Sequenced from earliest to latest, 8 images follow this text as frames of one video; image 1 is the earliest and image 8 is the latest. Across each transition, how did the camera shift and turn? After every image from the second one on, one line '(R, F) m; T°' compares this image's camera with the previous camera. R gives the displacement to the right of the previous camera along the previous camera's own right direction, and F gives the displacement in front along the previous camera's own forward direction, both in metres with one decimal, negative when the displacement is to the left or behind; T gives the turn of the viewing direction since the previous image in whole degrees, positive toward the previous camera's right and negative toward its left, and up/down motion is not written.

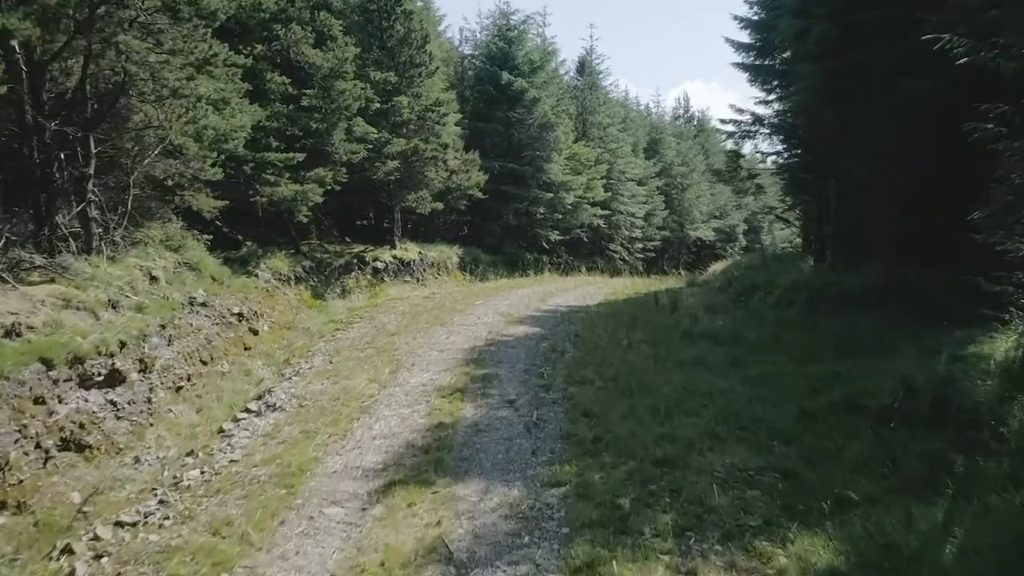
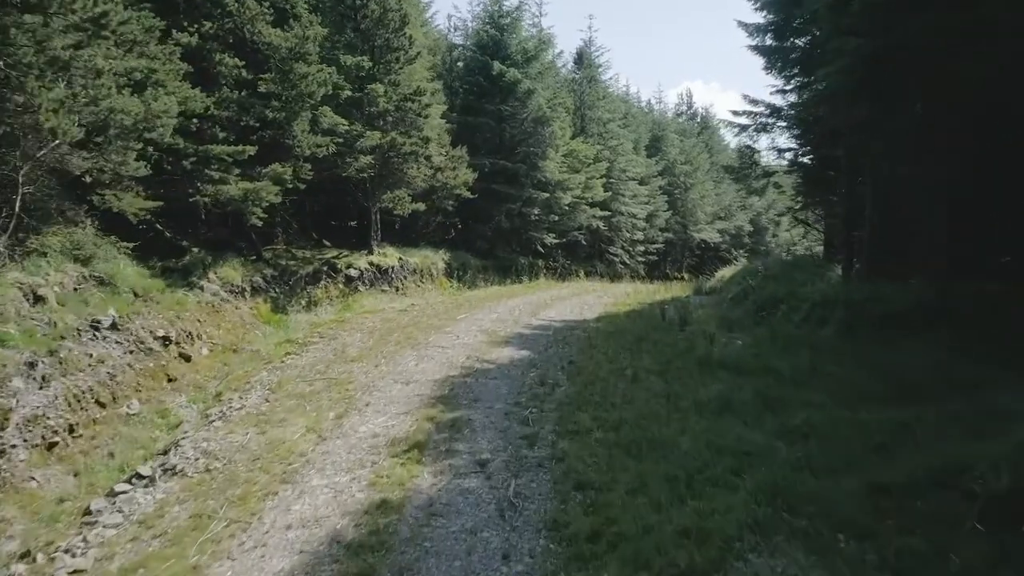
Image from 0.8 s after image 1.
(+0.4, +2.1) m; 0°
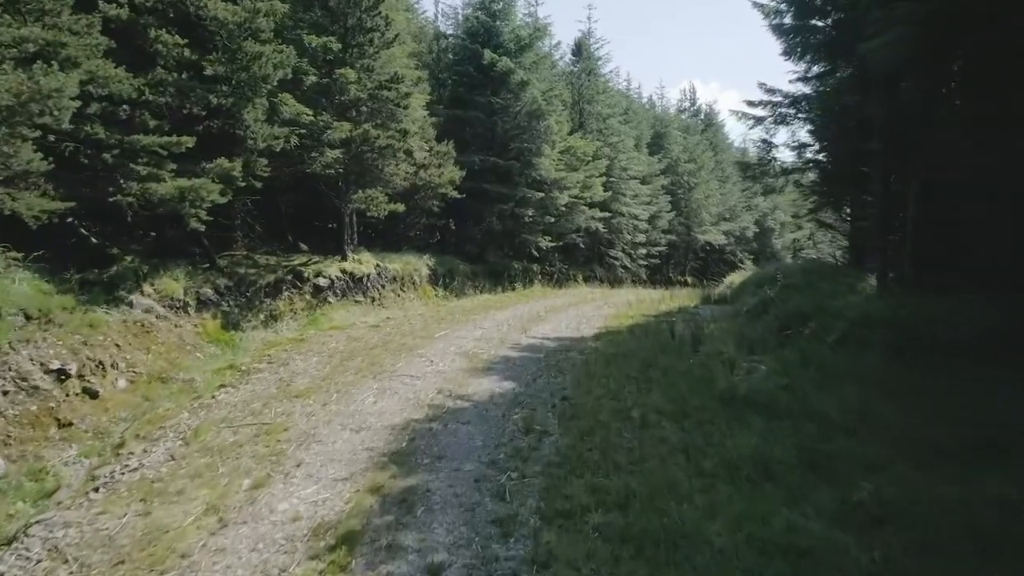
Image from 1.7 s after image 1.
(+0.3, +2.0) m; 0°
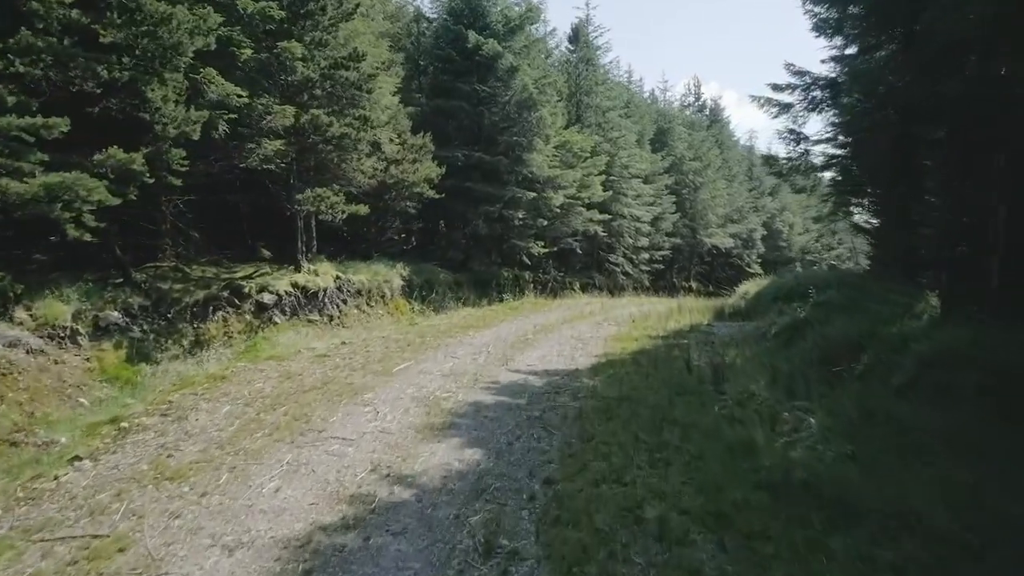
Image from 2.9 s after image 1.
(+0.5, +2.6) m; 0°
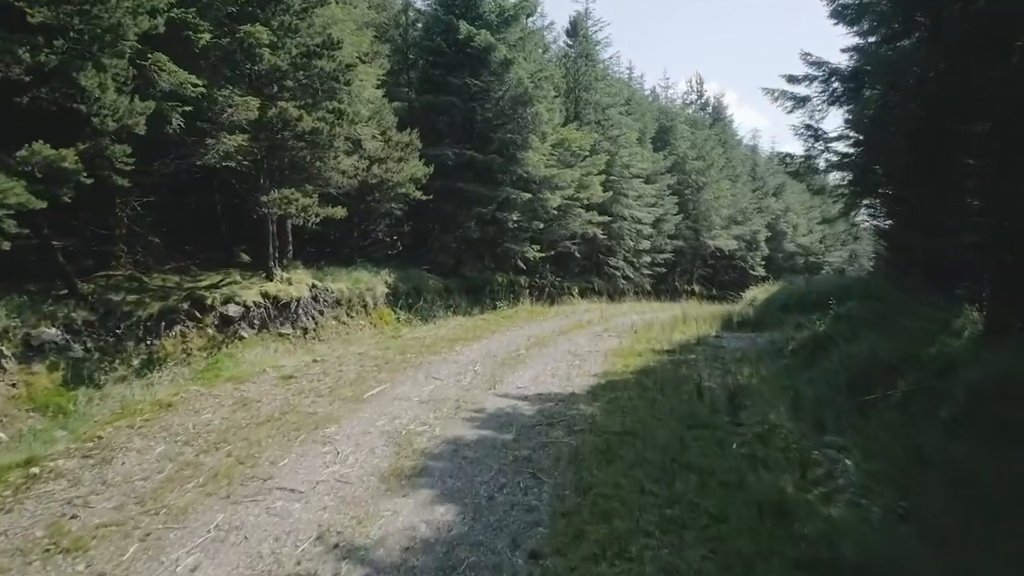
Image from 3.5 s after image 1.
(+0.2, +1.3) m; 0°
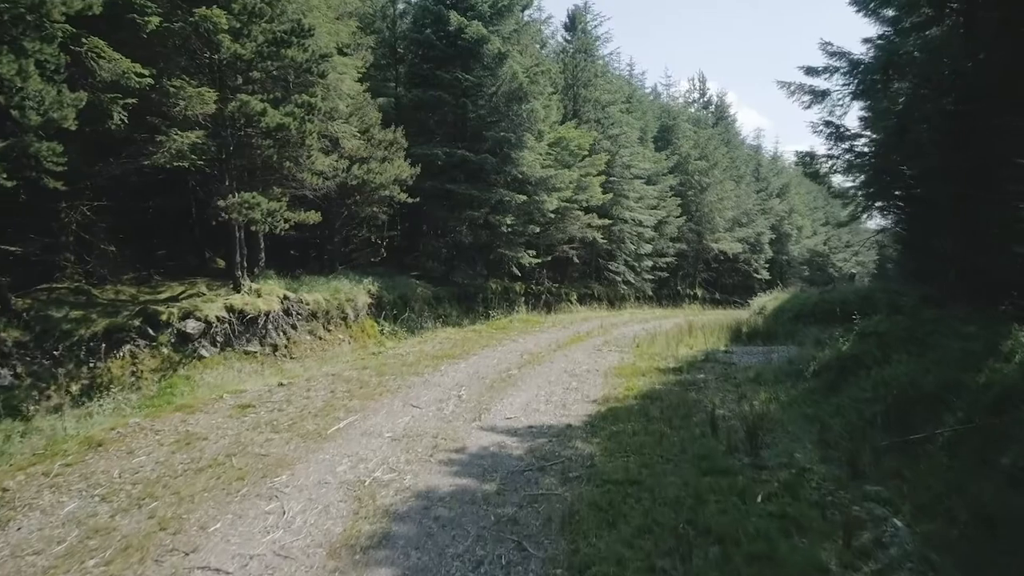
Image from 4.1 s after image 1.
(+0.2, +1.2) m; 0°
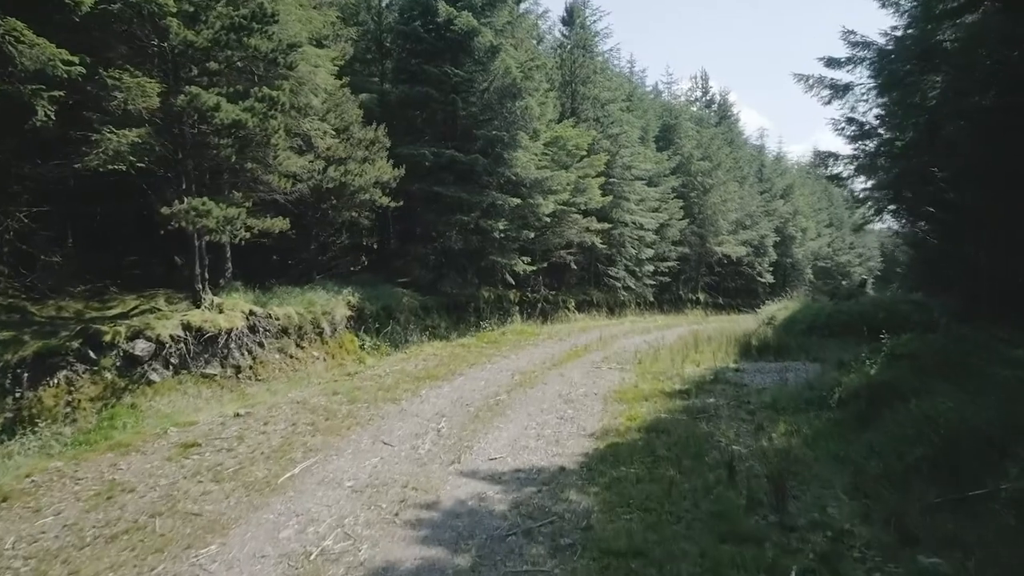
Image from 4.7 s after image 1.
(+0.2, +1.2) m; 0°
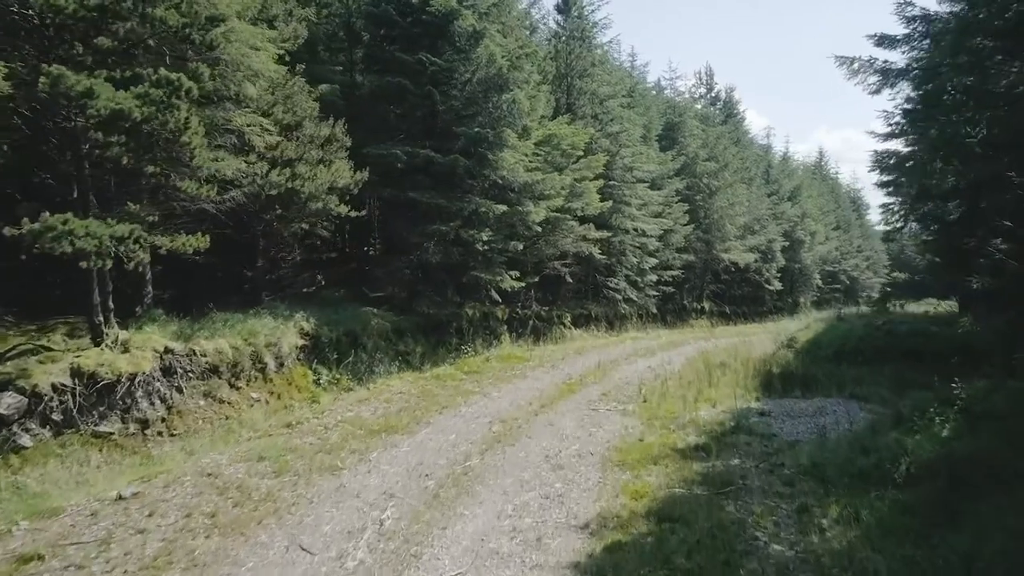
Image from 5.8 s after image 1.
(+0.4, +2.2) m; 0°
